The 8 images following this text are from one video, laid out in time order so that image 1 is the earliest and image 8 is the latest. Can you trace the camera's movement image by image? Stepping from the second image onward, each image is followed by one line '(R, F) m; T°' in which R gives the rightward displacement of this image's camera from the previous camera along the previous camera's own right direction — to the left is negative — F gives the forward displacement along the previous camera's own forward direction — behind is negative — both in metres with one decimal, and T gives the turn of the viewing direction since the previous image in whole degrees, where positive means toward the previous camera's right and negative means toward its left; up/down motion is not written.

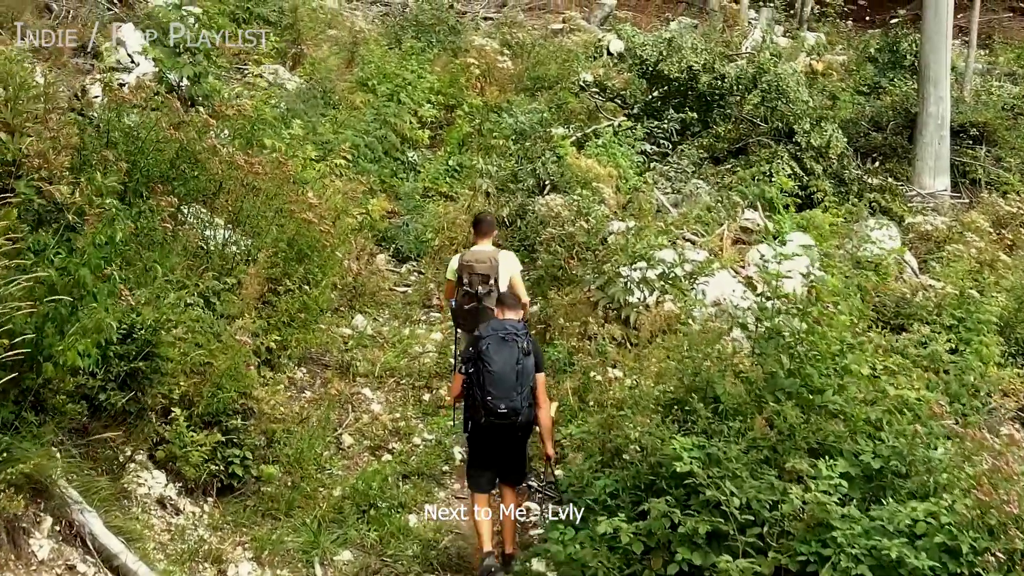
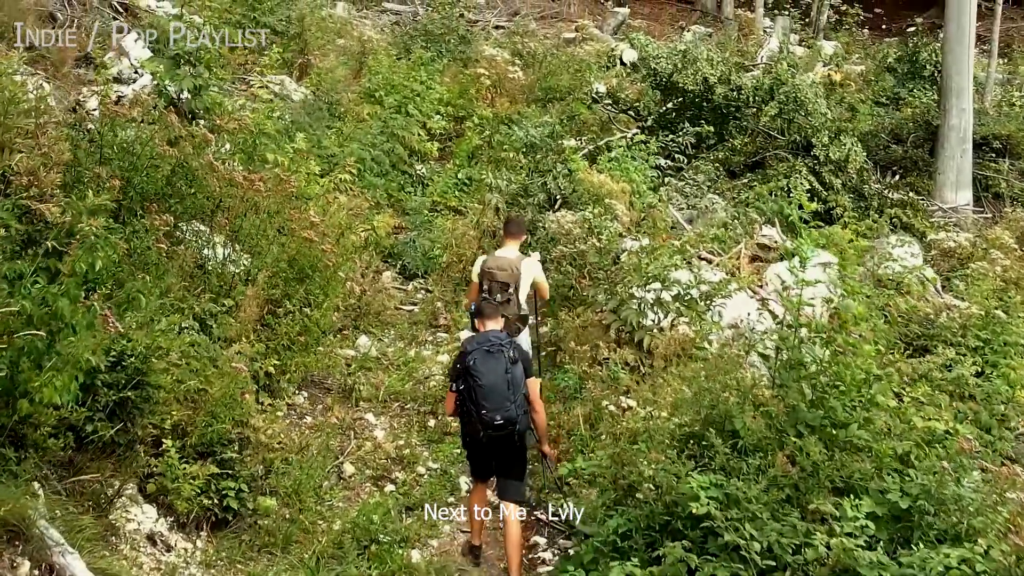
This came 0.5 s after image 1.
(0.0, +0.2) m; -1°
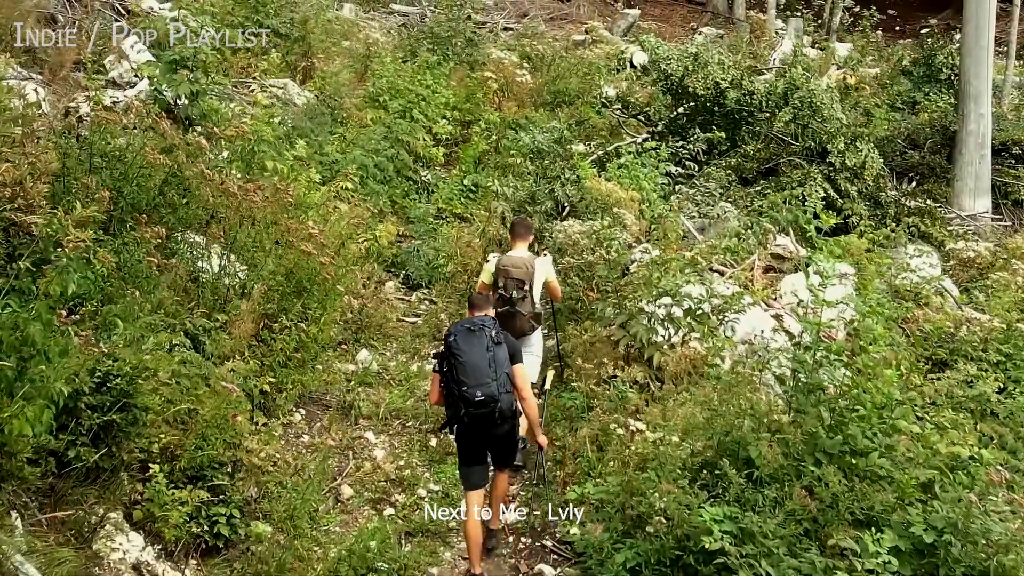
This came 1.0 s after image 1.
(0.0, +0.2) m; -1°
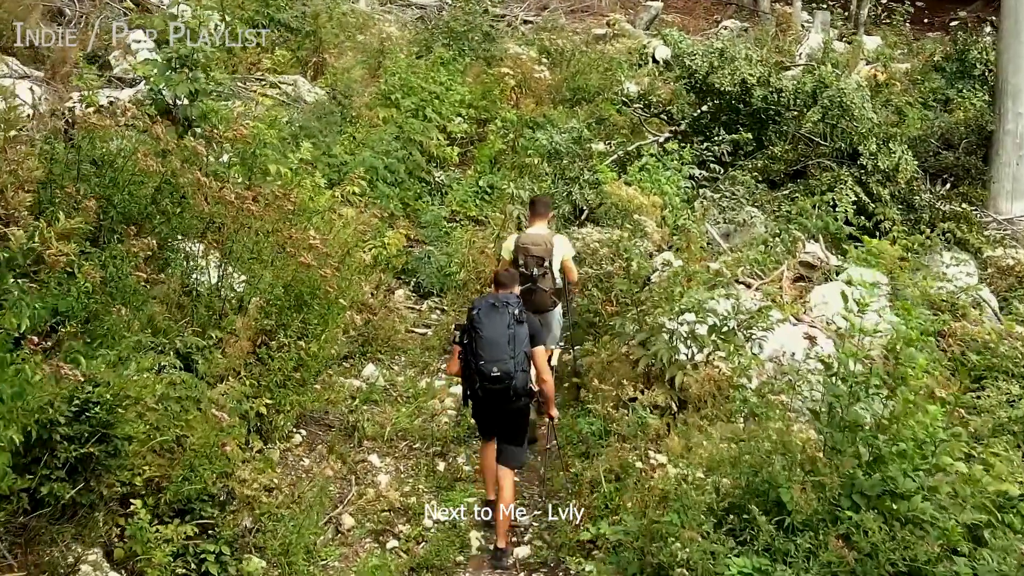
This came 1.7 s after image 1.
(0.0, +0.3) m; -1°
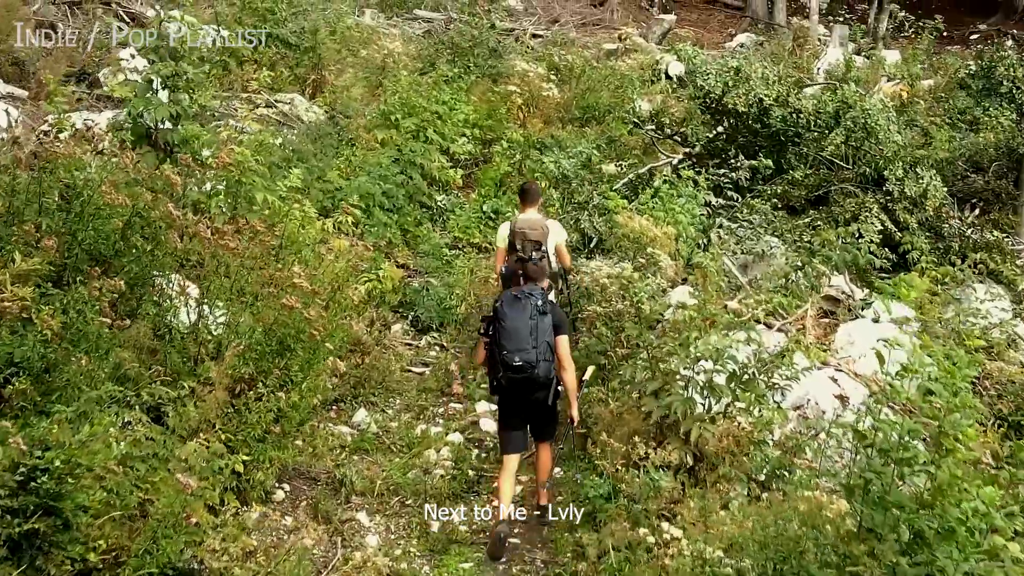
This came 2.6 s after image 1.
(+0.1, +0.4) m; -1°
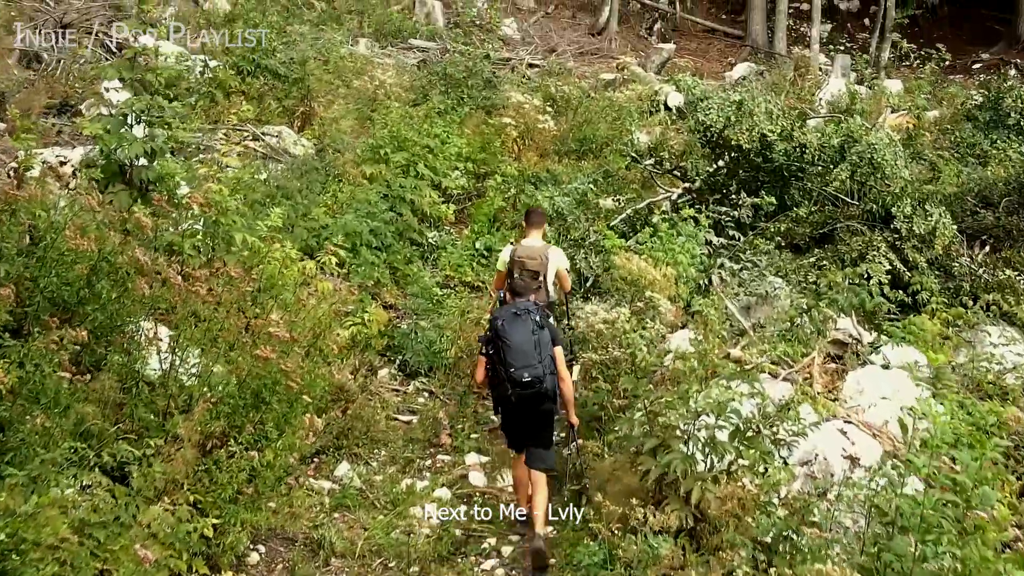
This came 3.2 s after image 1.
(+0.1, +0.3) m; 0°
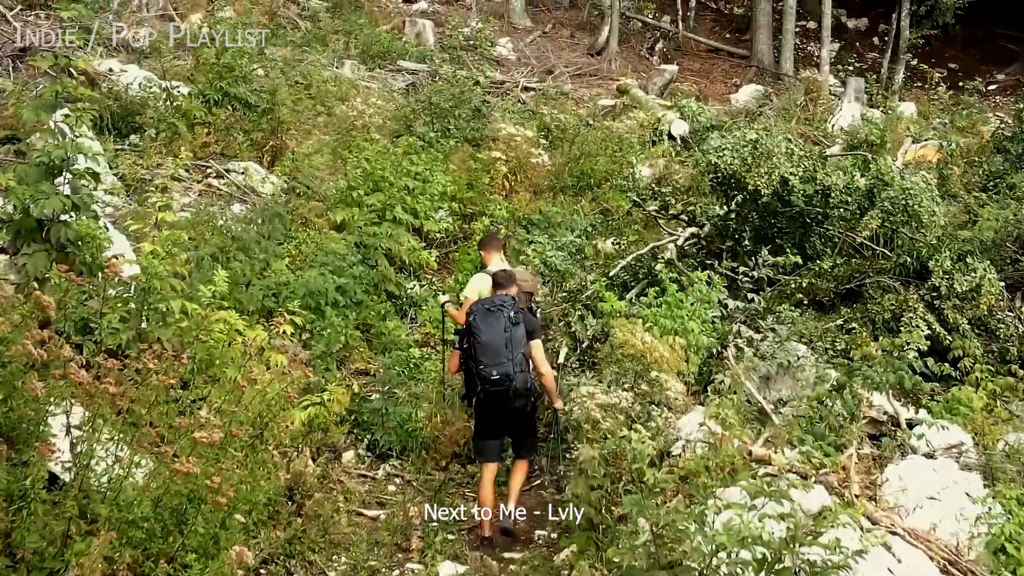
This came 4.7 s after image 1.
(+0.1, +0.8) m; 0°
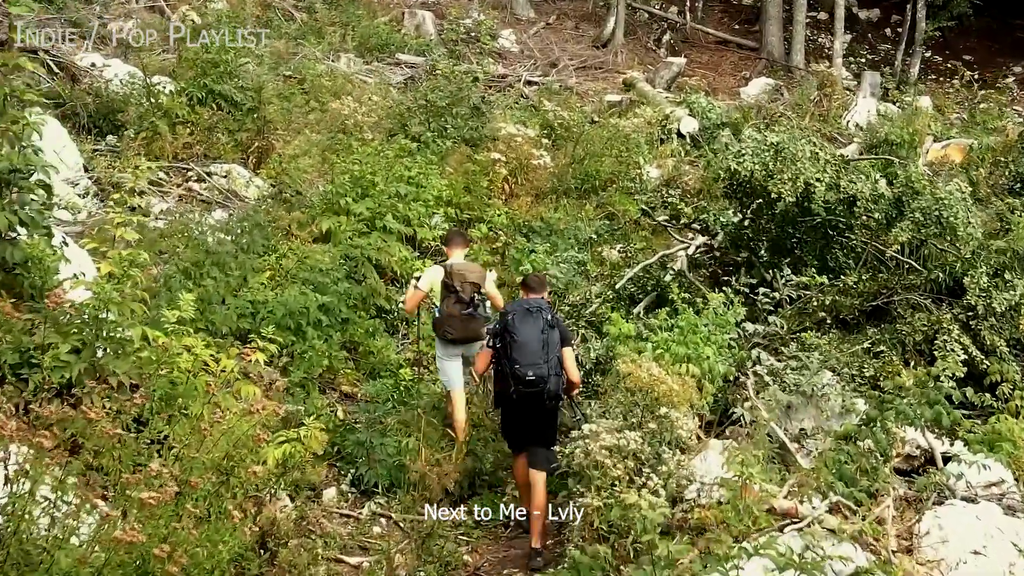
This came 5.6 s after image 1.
(0.0, +0.5) m; 0°
